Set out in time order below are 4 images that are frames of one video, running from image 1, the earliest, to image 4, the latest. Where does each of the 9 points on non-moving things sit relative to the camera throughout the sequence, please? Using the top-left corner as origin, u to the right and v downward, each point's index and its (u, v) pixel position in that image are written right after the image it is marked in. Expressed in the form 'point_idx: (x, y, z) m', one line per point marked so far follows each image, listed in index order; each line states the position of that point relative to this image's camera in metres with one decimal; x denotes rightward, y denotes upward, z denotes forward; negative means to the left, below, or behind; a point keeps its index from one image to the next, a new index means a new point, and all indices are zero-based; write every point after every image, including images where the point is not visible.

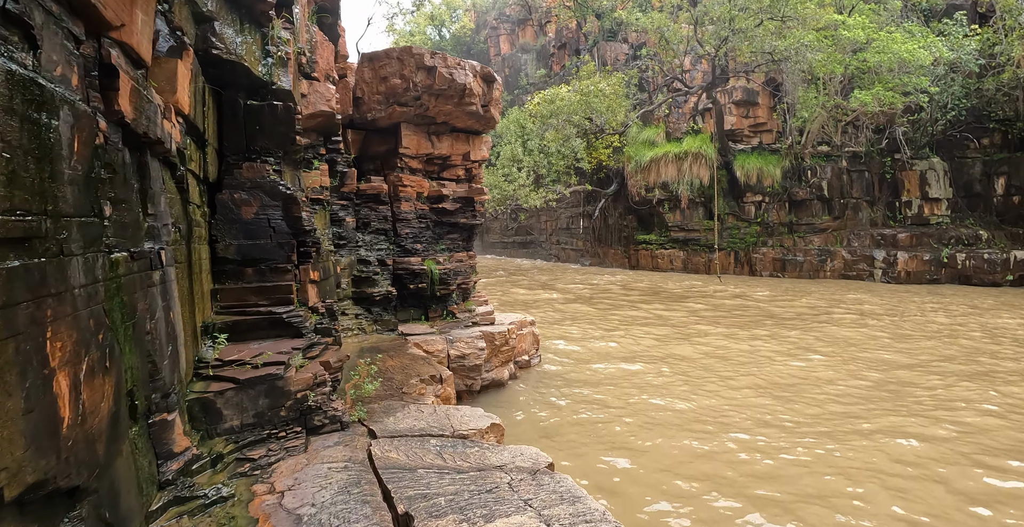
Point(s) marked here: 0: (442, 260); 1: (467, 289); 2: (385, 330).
0: (-1.0, 0.0, +7.6) m
1: (-0.7, -0.4, +8.0) m
2: (-1.6, -0.8, +6.8) m
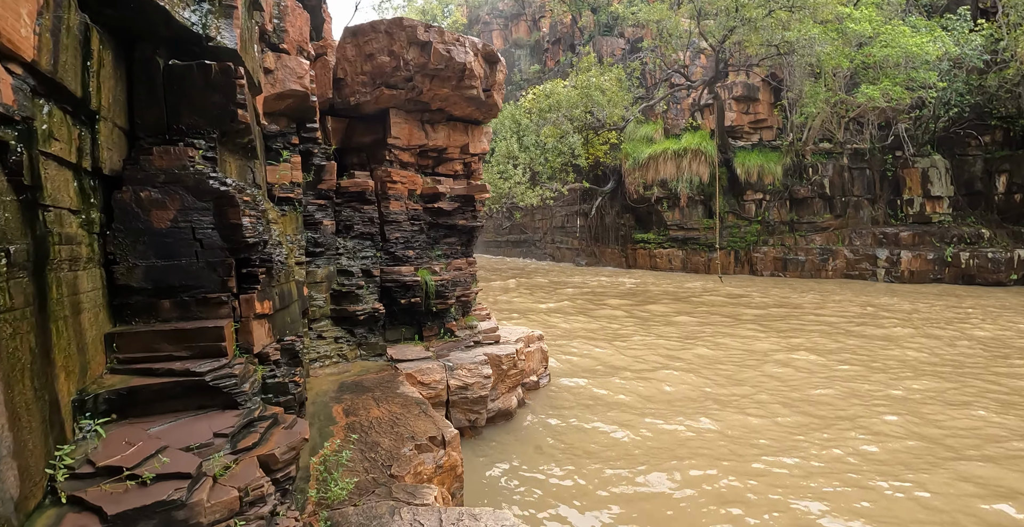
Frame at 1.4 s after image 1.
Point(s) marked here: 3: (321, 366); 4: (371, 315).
0: (-0.9, -0.1, +6.5) m
1: (-0.6, -0.5, +6.9) m
2: (-1.5, -1.0, +5.6) m
3: (-1.8, -1.0, +5.2) m
4: (-1.5, -0.5, +5.7) m
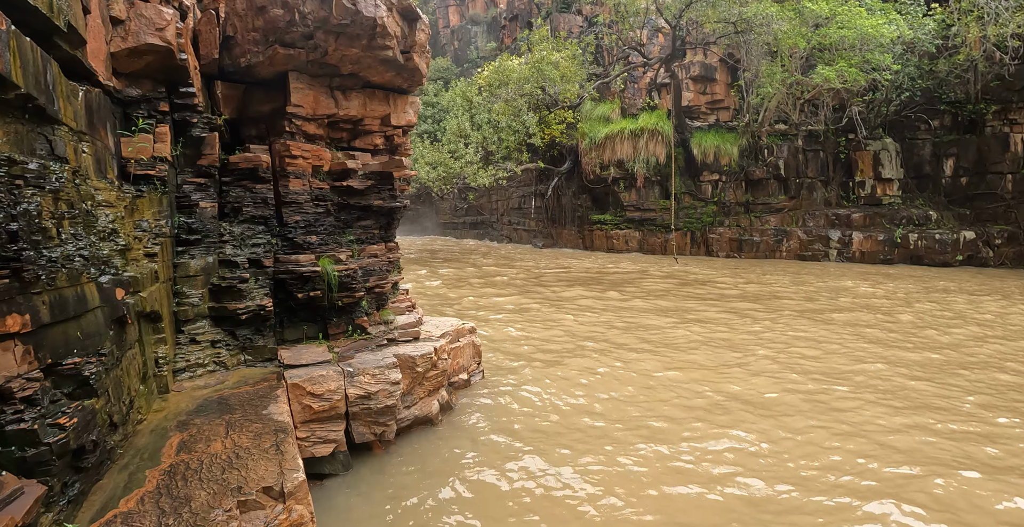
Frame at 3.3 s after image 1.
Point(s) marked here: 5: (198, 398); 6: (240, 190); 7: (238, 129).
0: (-1.7, +0.1, +5.7) m
1: (-1.4, -0.4, +6.1) m
2: (-2.2, -0.9, +4.8) m
3: (-2.6, -0.9, +4.4) m
4: (-2.3, -0.4, +4.9) m
5: (-2.3, -1.0, +3.9) m
6: (-2.7, +0.7, +5.4) m
7: (-3.1, +1.5, +6.2) m
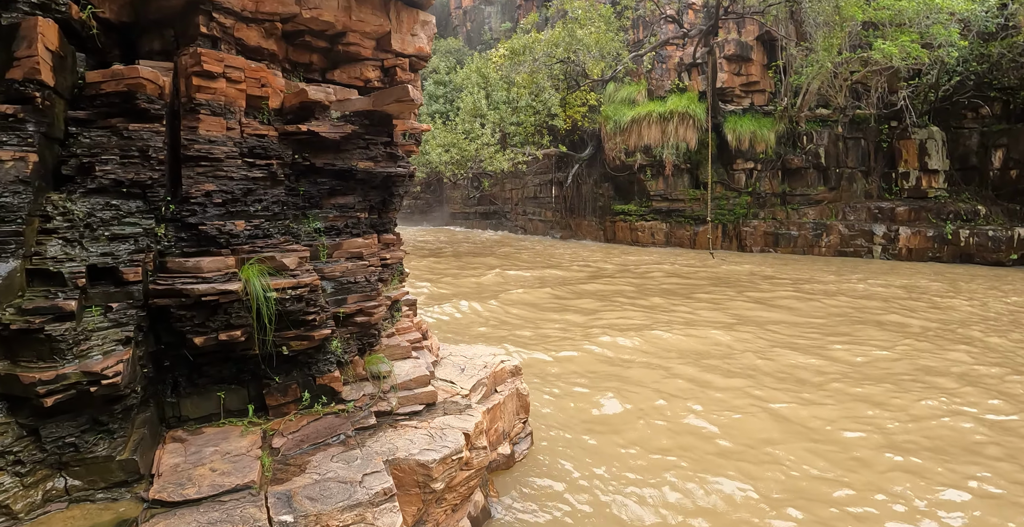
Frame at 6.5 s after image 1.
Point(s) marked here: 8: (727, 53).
0: (-1.2, 0.0, +3.1) m
1: (-0.9, -0.4, +3.5) m
2: (-1.7, -0.9, +2.3) m
3: (-2.1, -1.0, +1.9) m
4: (-1.8, -0.5, +2.3) m
5: (-1.8, -1.0, +1.4) m
6: (-2.1, +0.7, +2.8) m
7: (-2.6, +1.5, +3.7) m
8: (+7.8, +7.4, +18.2) m
